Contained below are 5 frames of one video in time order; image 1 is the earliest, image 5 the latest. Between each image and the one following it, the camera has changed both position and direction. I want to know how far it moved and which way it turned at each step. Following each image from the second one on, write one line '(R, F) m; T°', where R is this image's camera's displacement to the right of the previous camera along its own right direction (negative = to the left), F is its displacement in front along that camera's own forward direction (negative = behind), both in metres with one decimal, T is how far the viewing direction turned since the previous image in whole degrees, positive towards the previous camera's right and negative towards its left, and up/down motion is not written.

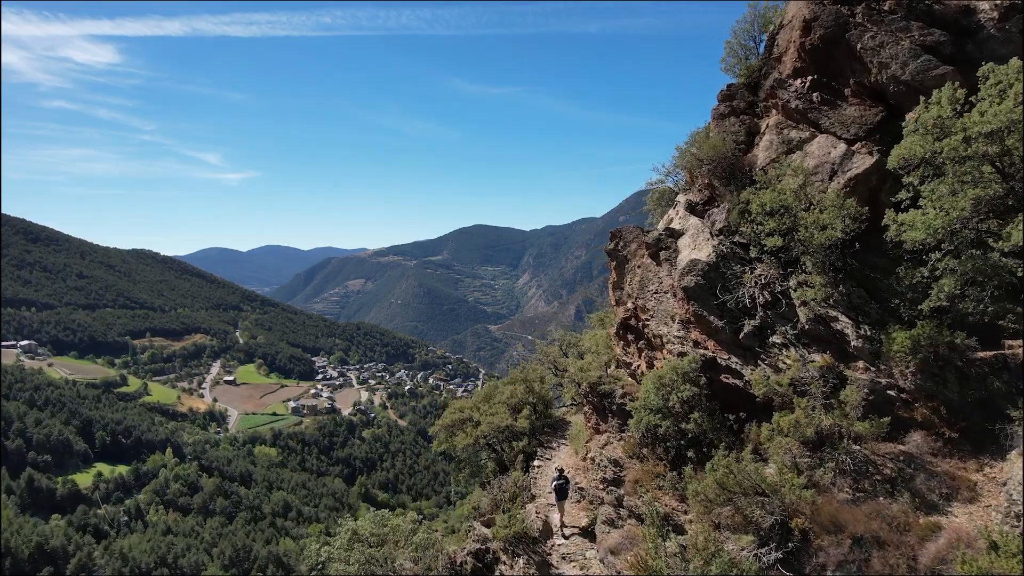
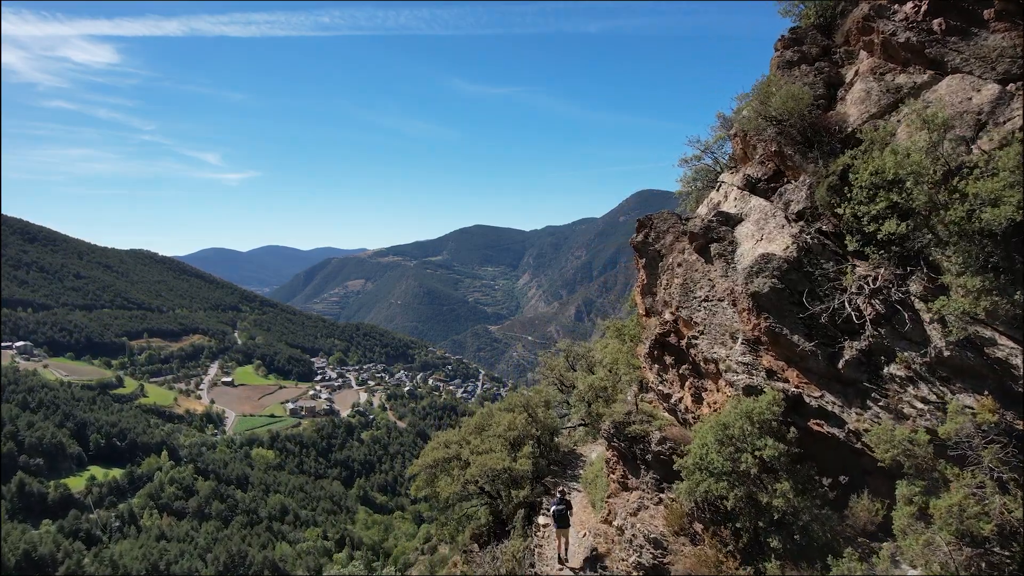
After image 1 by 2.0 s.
(0.0, +3.5) m; 0°
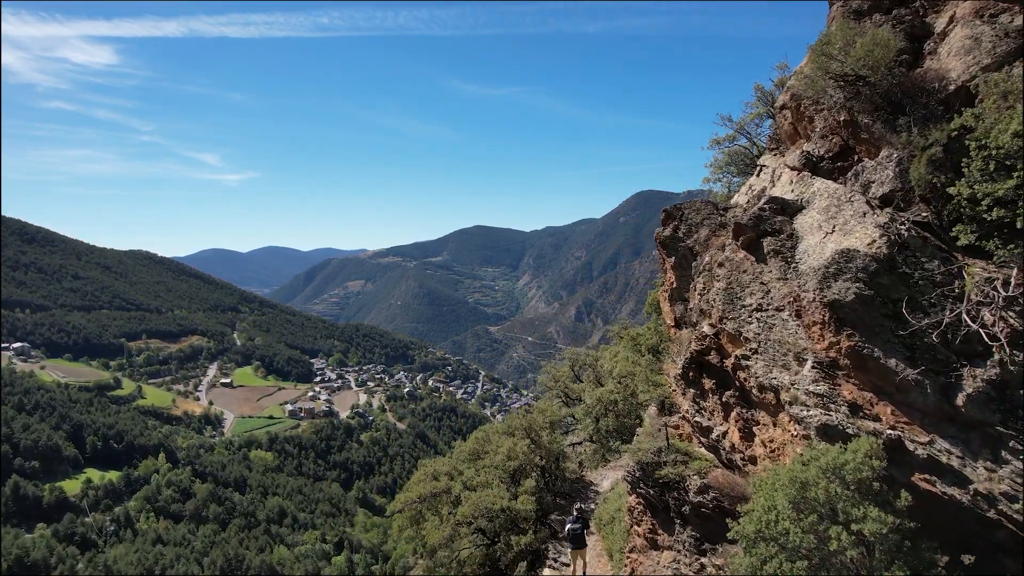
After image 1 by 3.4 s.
(0.0, +2.1) m; 0°
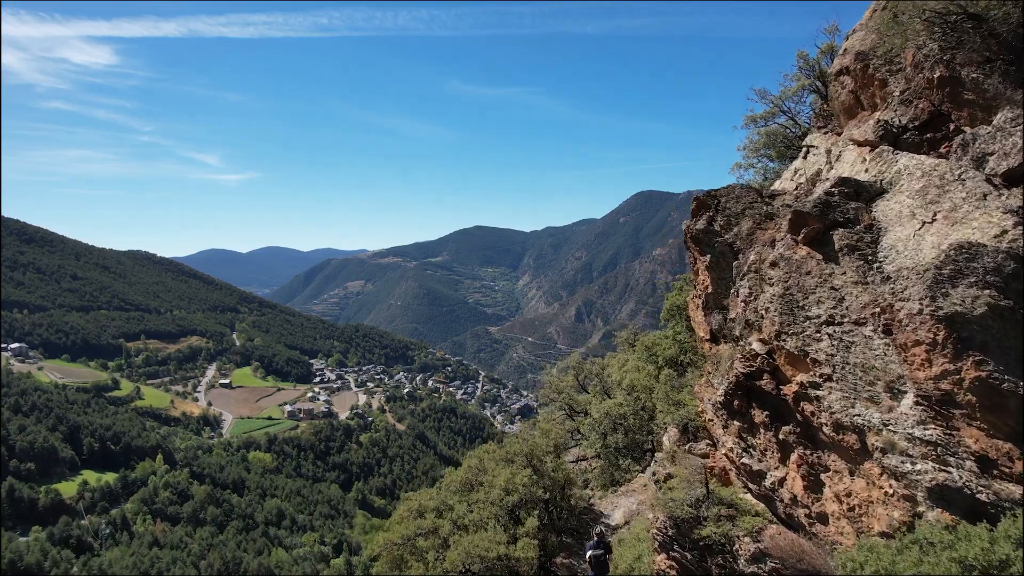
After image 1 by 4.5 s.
(0.0, +1.8) m; 0°
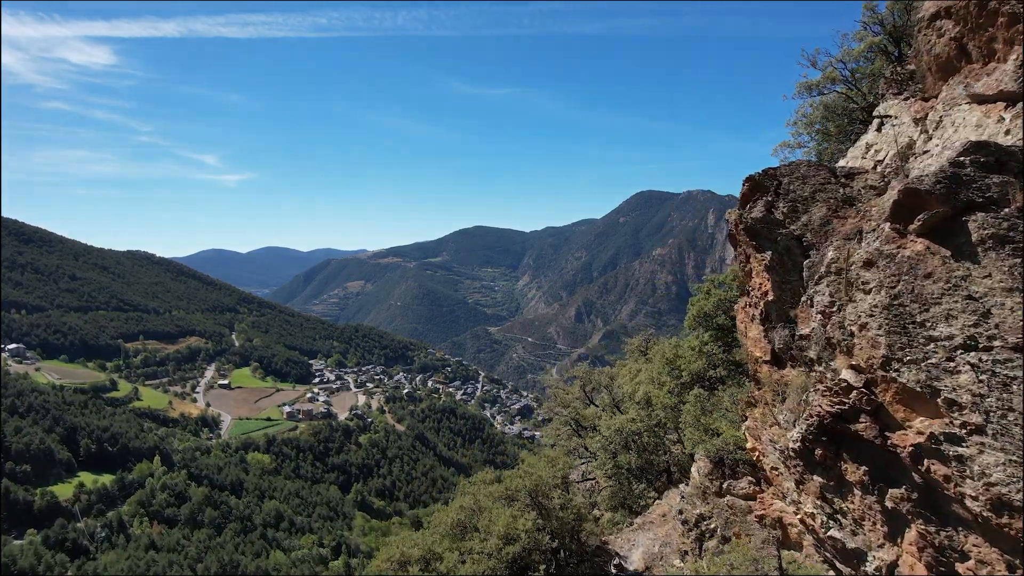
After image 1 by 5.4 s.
(0.0, +1.8) m; 0°
